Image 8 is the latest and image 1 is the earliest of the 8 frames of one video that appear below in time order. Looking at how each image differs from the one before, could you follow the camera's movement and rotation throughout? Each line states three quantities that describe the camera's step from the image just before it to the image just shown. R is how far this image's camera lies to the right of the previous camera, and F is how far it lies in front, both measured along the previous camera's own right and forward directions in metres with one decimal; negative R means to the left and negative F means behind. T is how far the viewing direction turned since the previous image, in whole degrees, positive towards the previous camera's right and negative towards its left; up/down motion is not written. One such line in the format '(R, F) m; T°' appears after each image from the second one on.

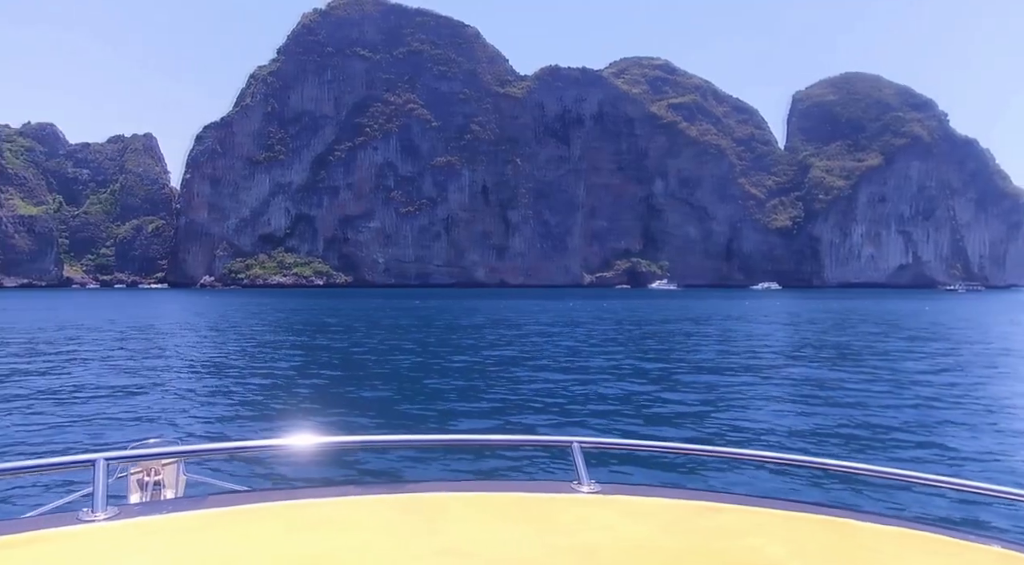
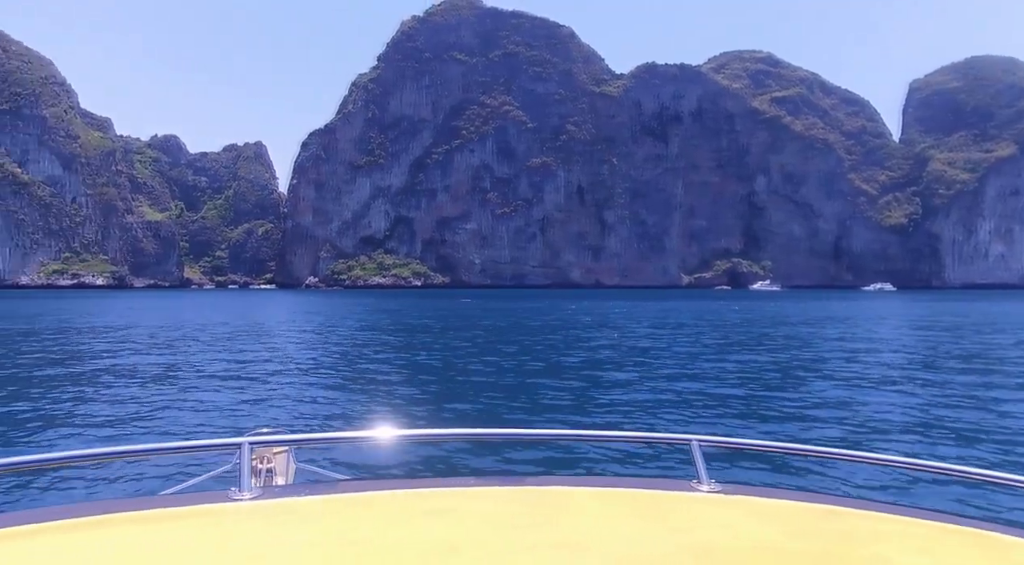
(0.0, 0.0) m; -7°
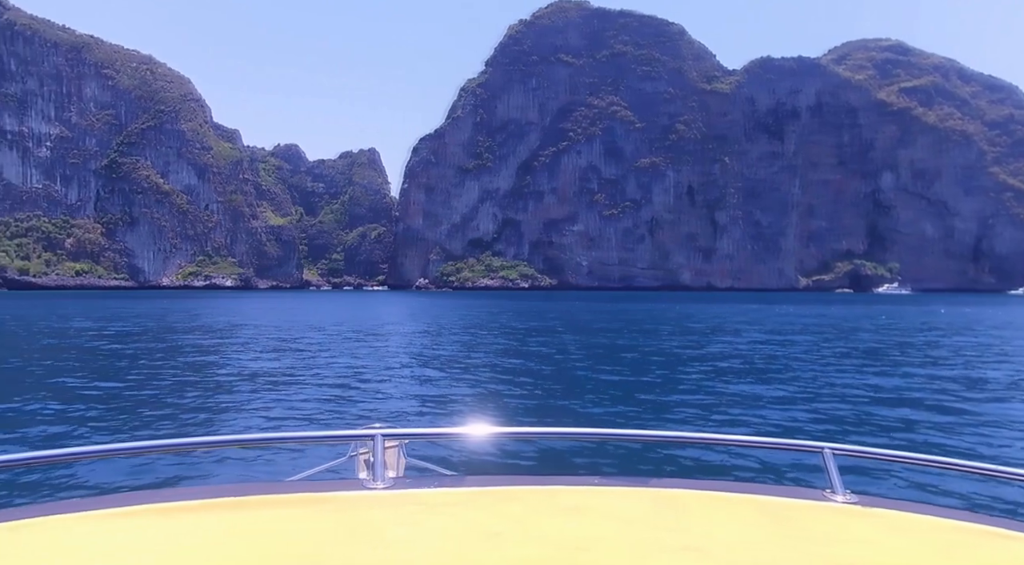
(0.0, 0.0) m; -8°
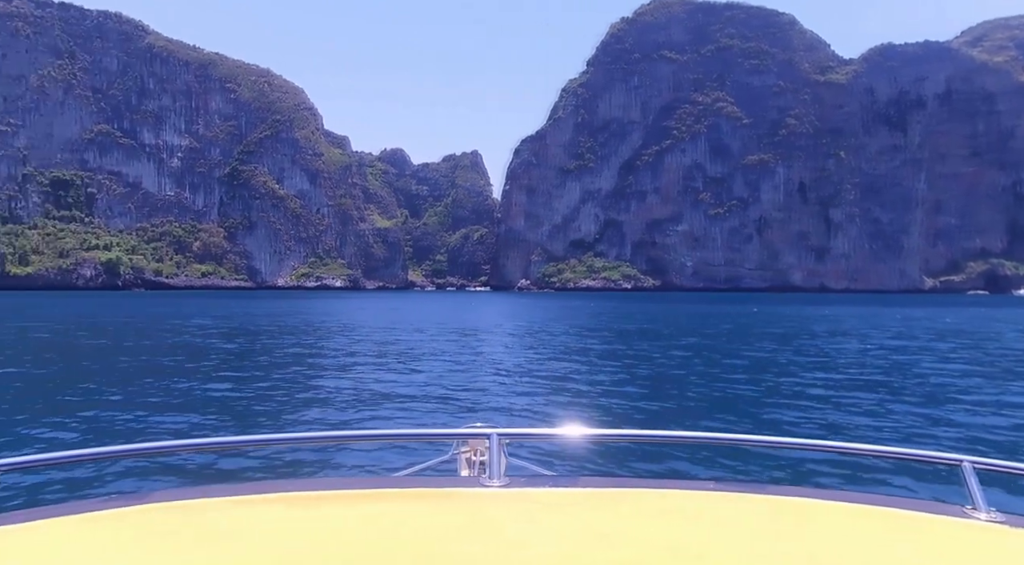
(0.0, +0.1) m; -7°
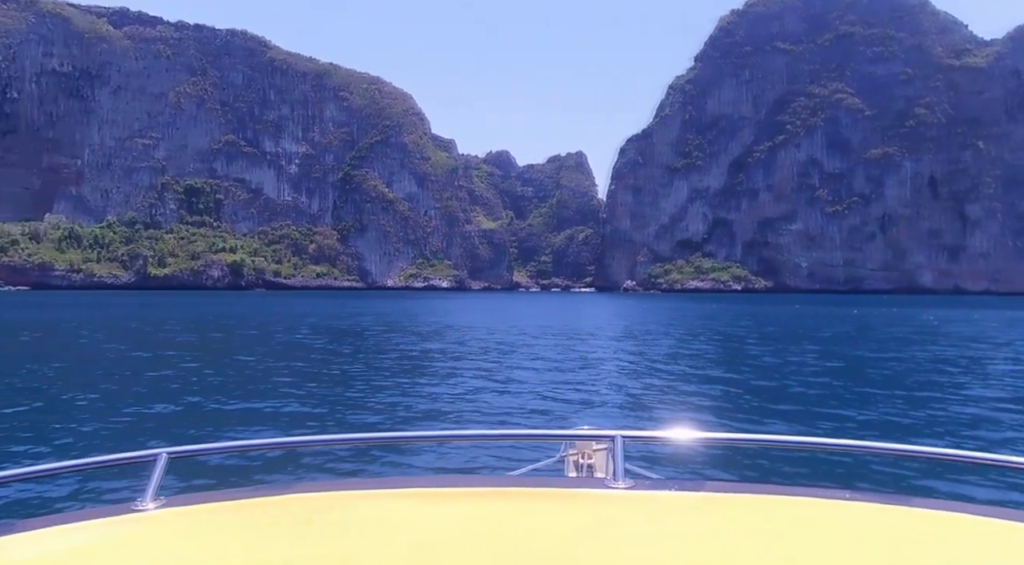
(0.0, +0.2) m; -8°
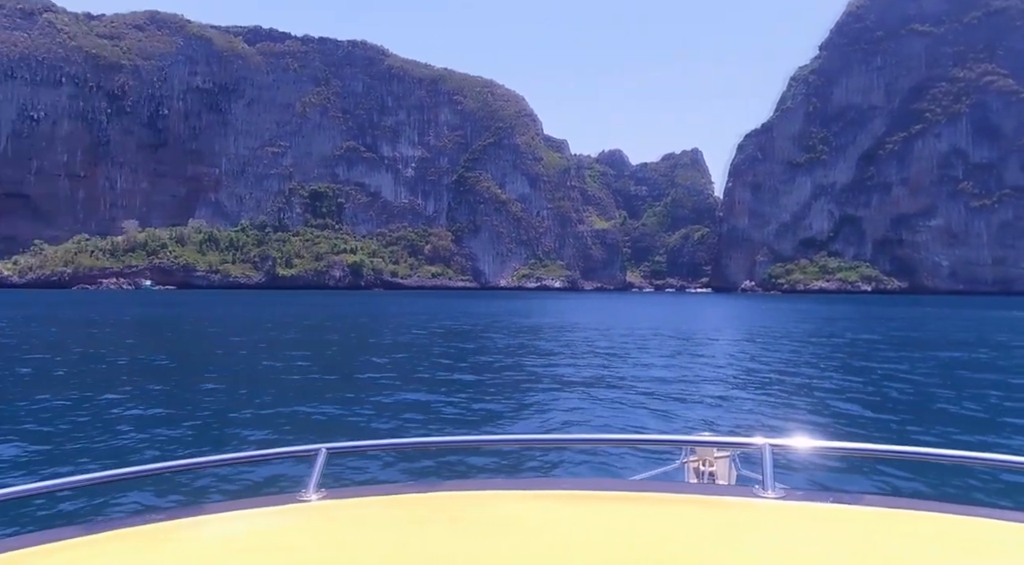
(0.0, +0.5) m; -8°
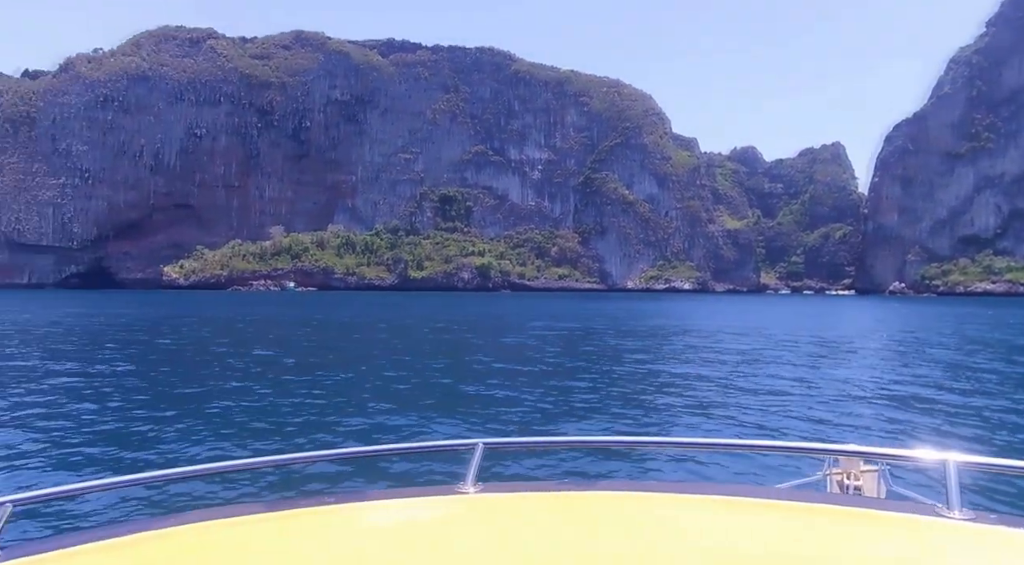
(-0.1, +1.4) m; -9°
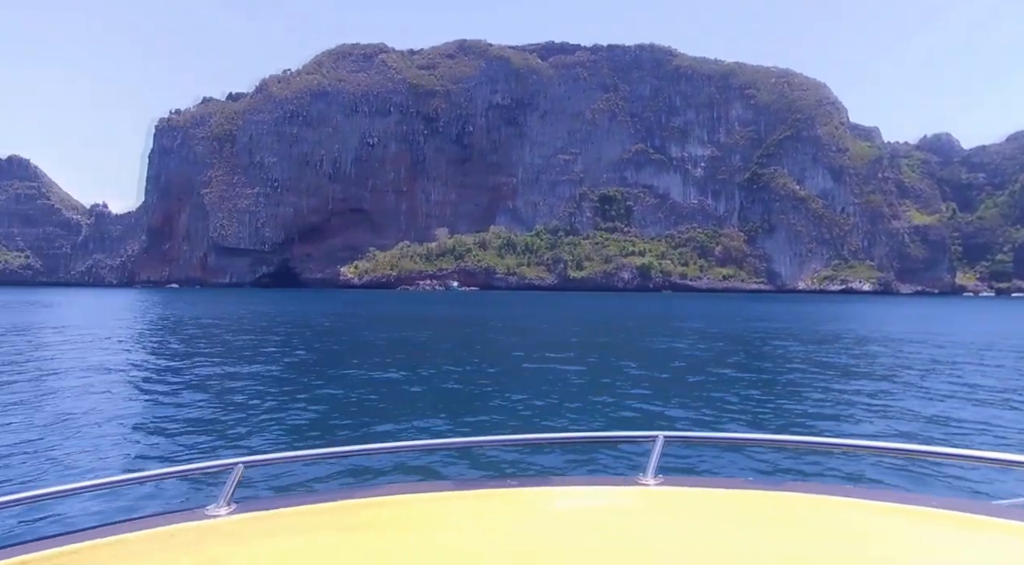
(-1.0, +4.5) m; -11°
